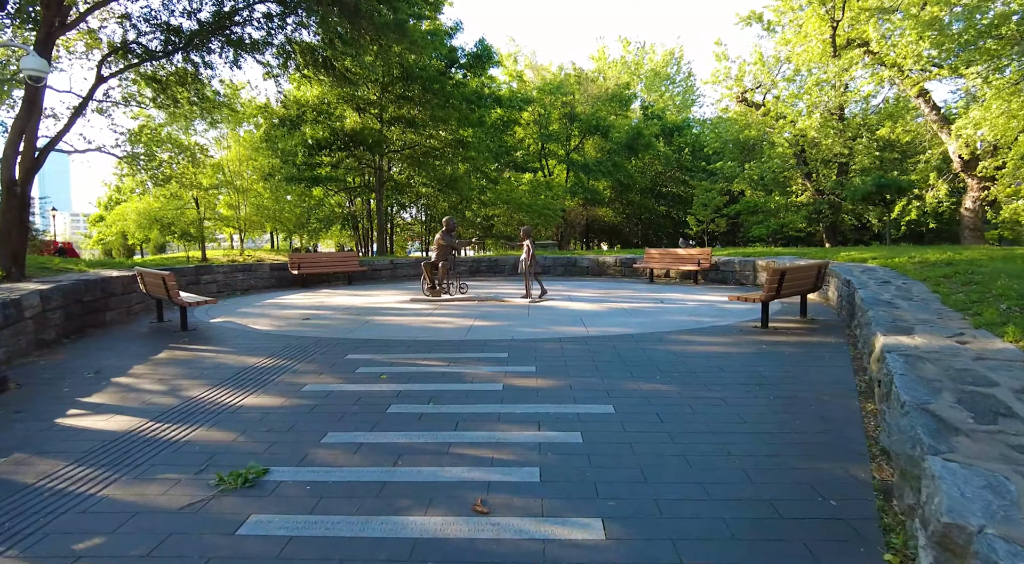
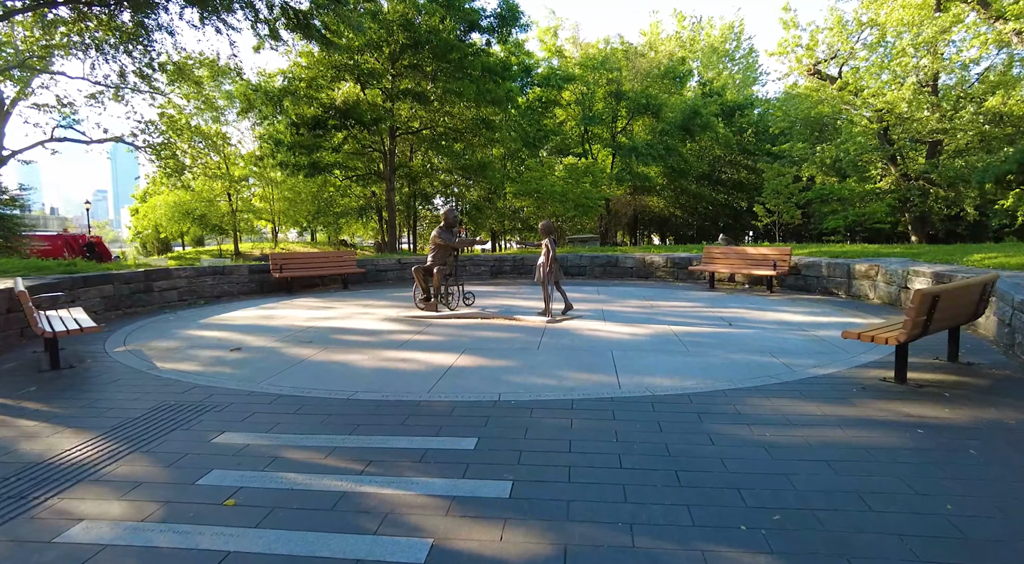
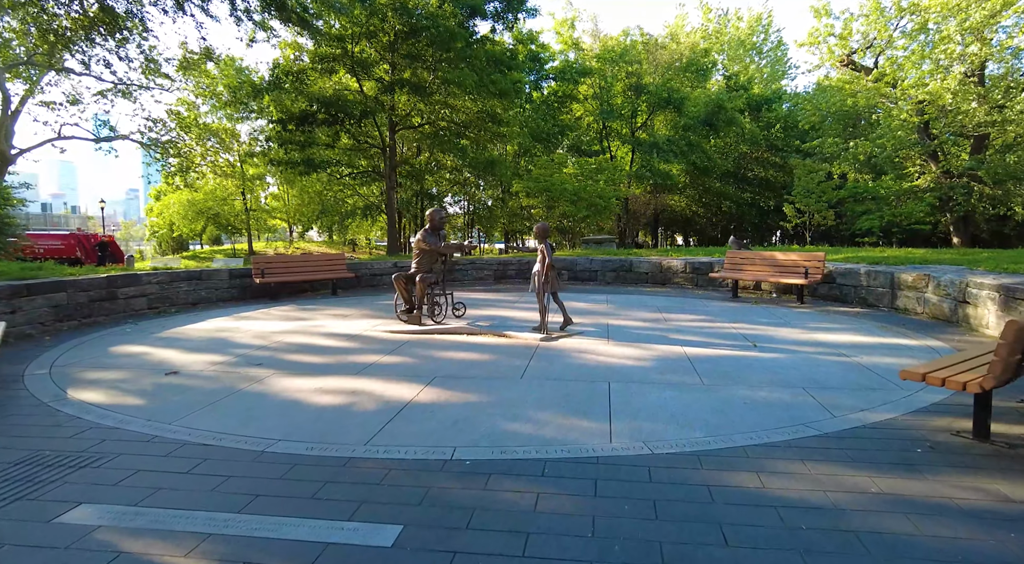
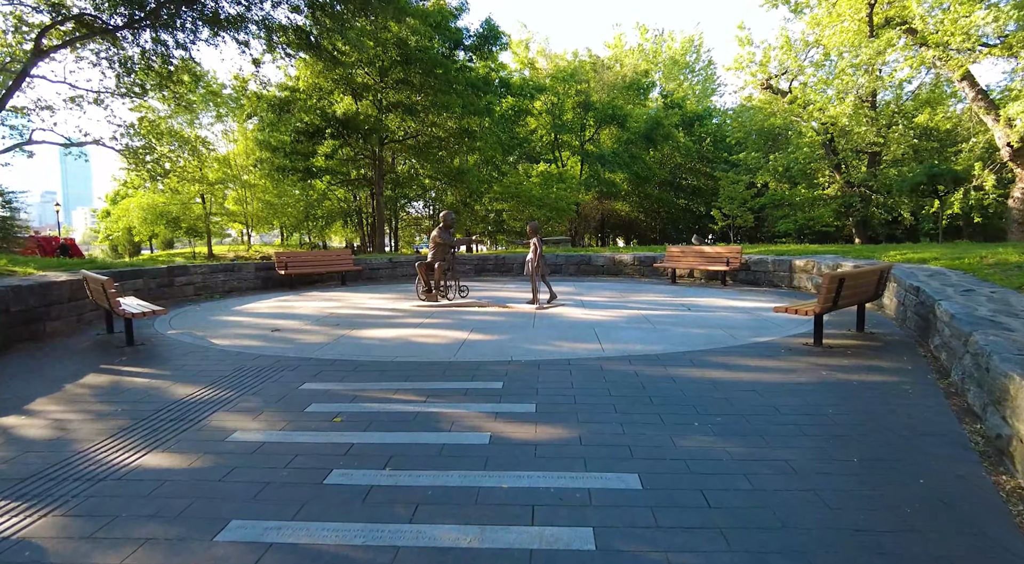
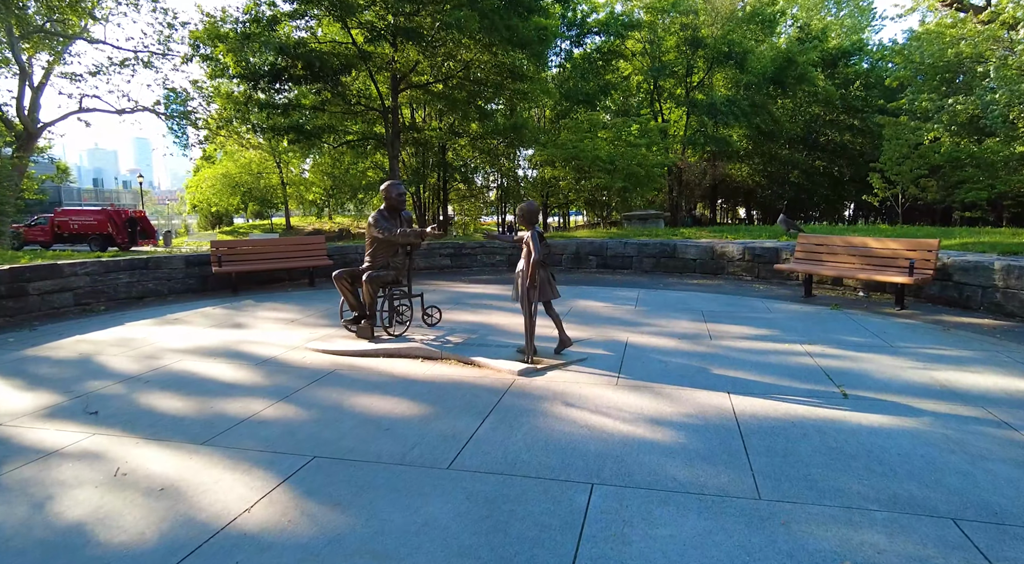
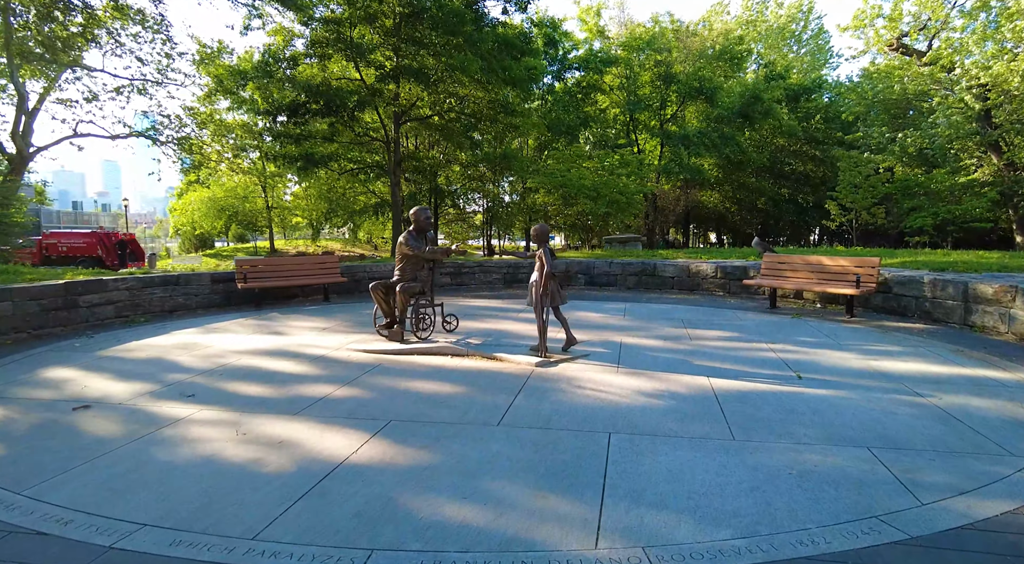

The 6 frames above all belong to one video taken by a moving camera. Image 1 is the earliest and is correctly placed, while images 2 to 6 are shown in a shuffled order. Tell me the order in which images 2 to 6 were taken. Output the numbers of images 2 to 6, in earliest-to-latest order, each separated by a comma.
4, 2, 3, 6, 5
